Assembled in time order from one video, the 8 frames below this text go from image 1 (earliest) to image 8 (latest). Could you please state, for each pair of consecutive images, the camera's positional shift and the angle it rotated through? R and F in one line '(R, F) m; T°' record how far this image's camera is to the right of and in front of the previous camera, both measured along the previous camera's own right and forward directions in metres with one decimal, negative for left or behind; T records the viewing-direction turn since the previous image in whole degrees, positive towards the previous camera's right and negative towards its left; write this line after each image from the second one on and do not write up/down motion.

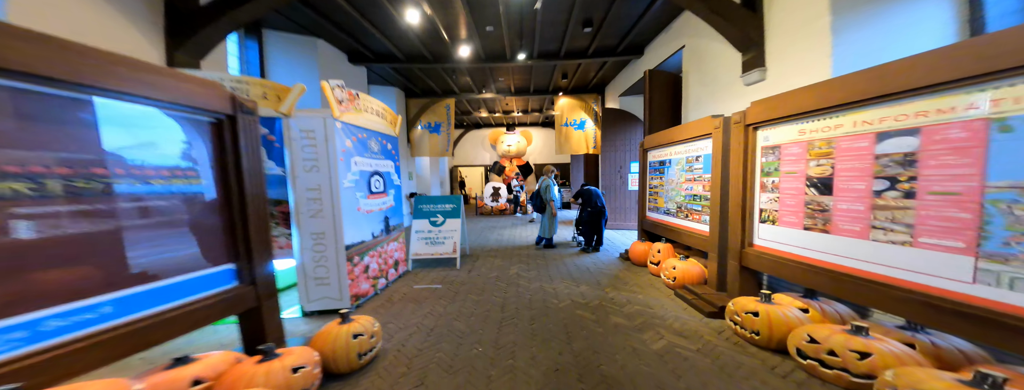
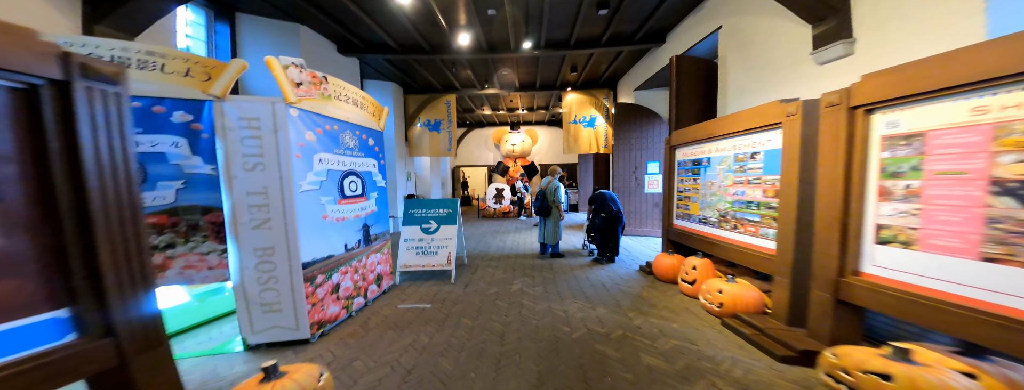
(0.0, +0.5) m; -1°
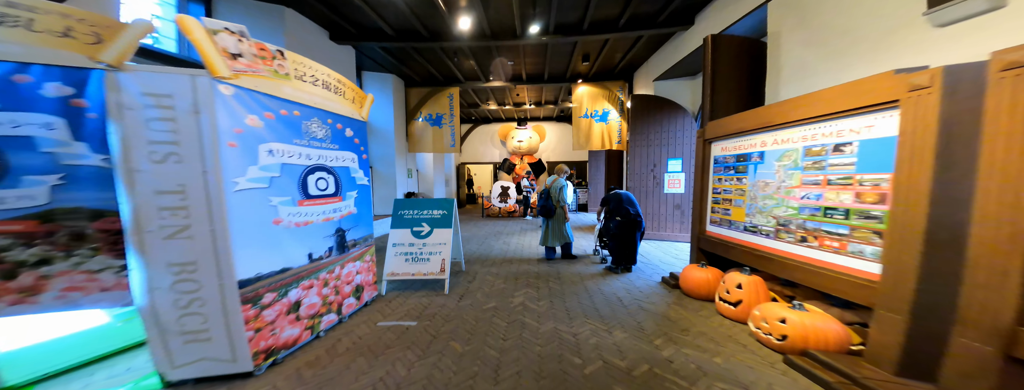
(+0.1, +0.5) m; -2°
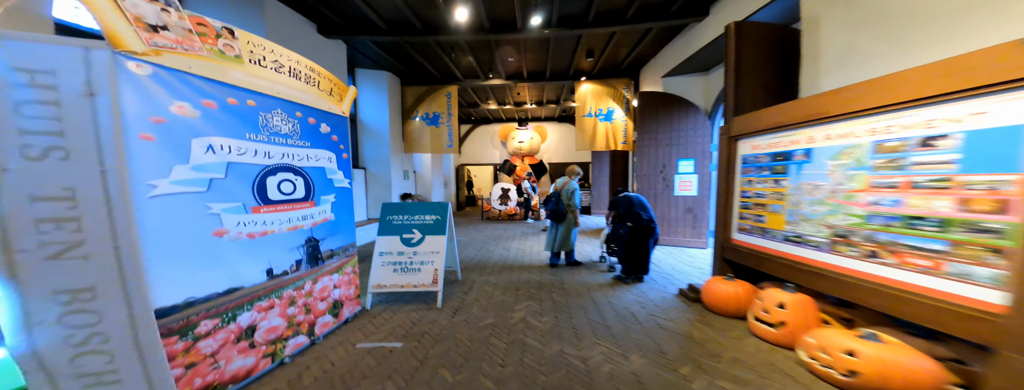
(0.0, +0.3) m; 0°
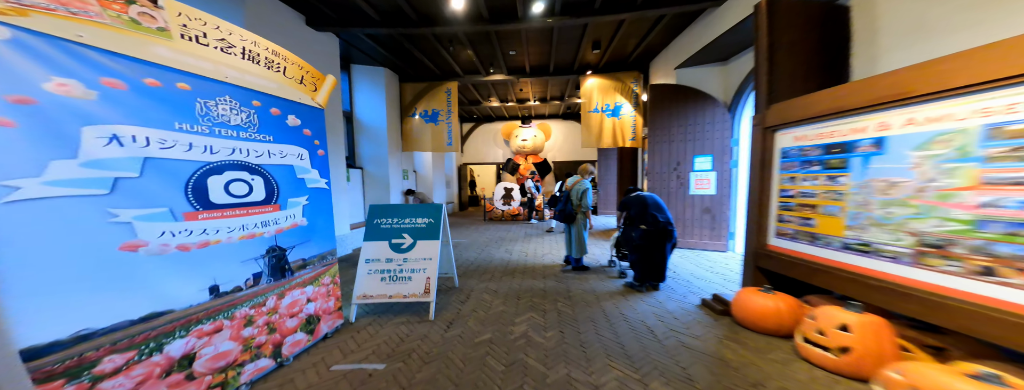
(+0.1, +0.3) m; -1°
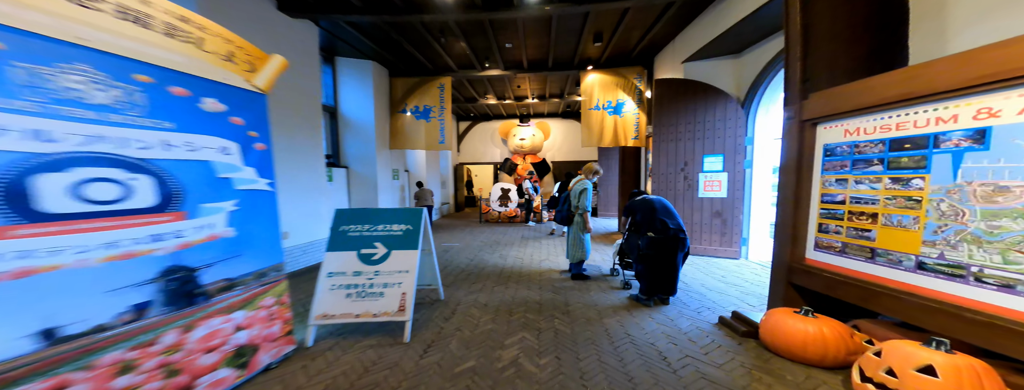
(+0.1, +0.4) m; 0°
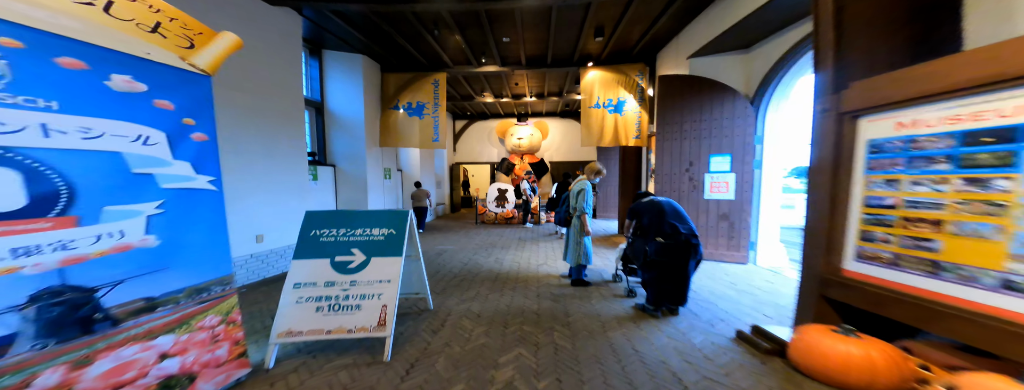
(0.0, +0.3) m; 0°
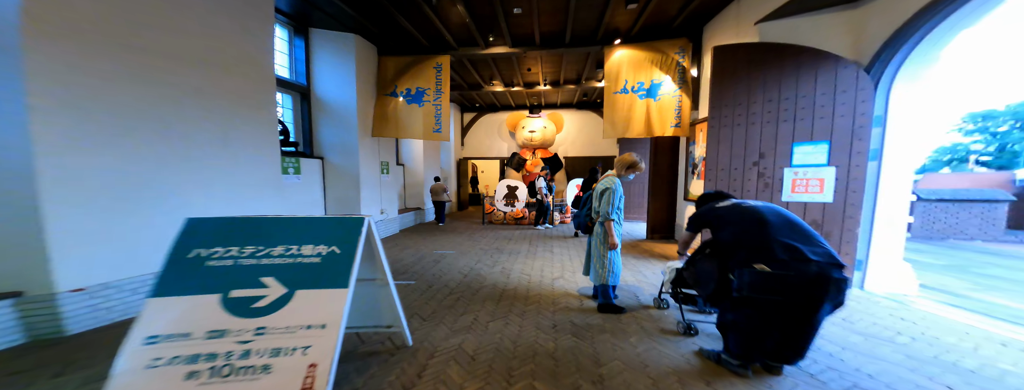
(0.0, +0.8) m; -2°
